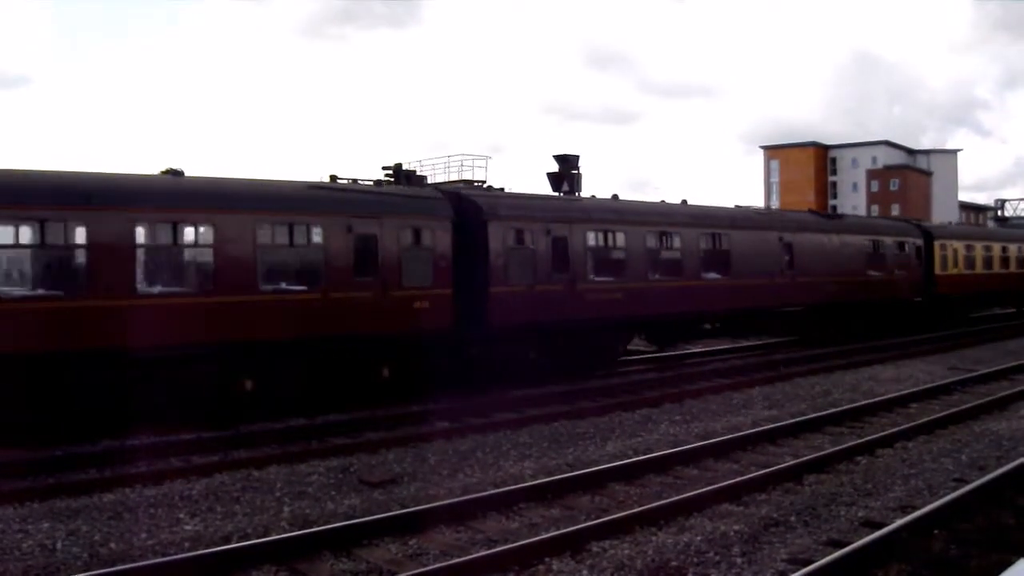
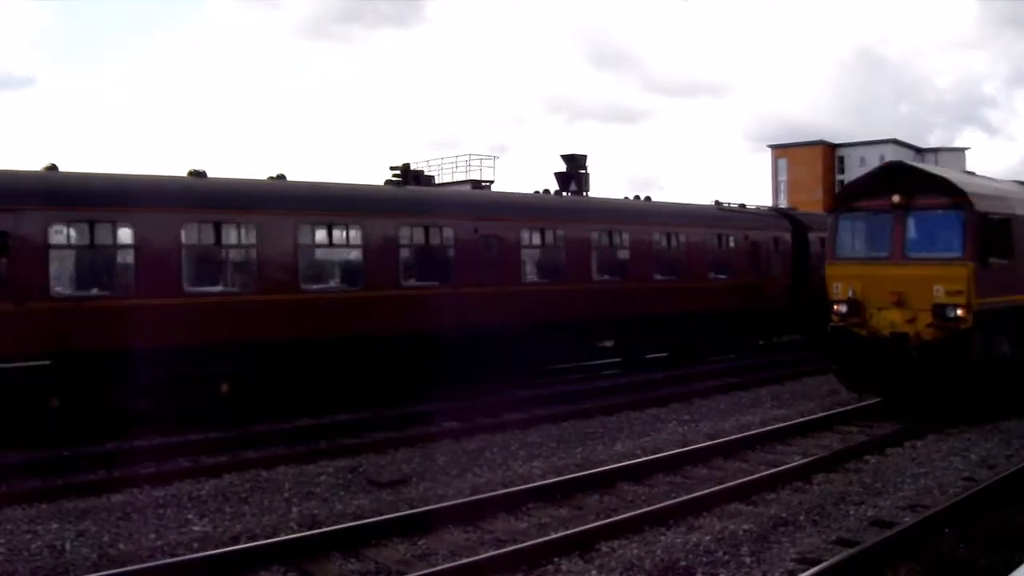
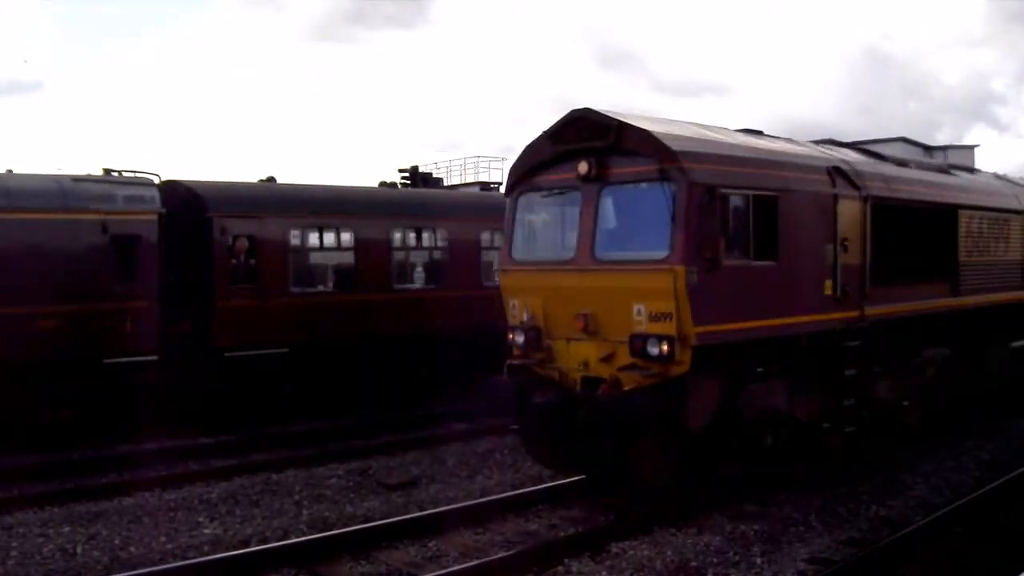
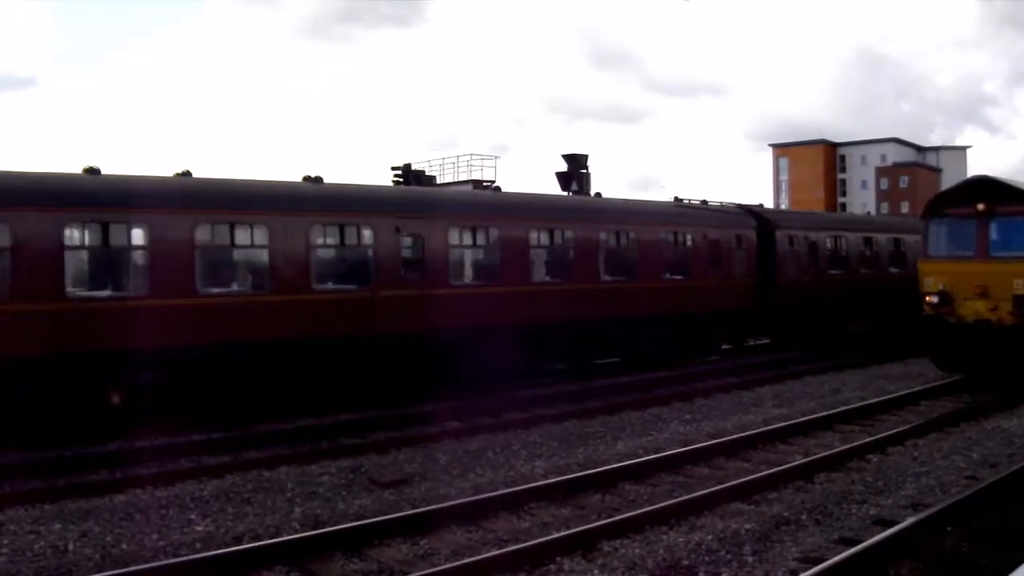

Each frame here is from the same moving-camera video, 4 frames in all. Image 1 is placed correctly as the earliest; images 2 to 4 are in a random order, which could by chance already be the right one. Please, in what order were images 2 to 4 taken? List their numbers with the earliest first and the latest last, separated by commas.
4, 2, 3
